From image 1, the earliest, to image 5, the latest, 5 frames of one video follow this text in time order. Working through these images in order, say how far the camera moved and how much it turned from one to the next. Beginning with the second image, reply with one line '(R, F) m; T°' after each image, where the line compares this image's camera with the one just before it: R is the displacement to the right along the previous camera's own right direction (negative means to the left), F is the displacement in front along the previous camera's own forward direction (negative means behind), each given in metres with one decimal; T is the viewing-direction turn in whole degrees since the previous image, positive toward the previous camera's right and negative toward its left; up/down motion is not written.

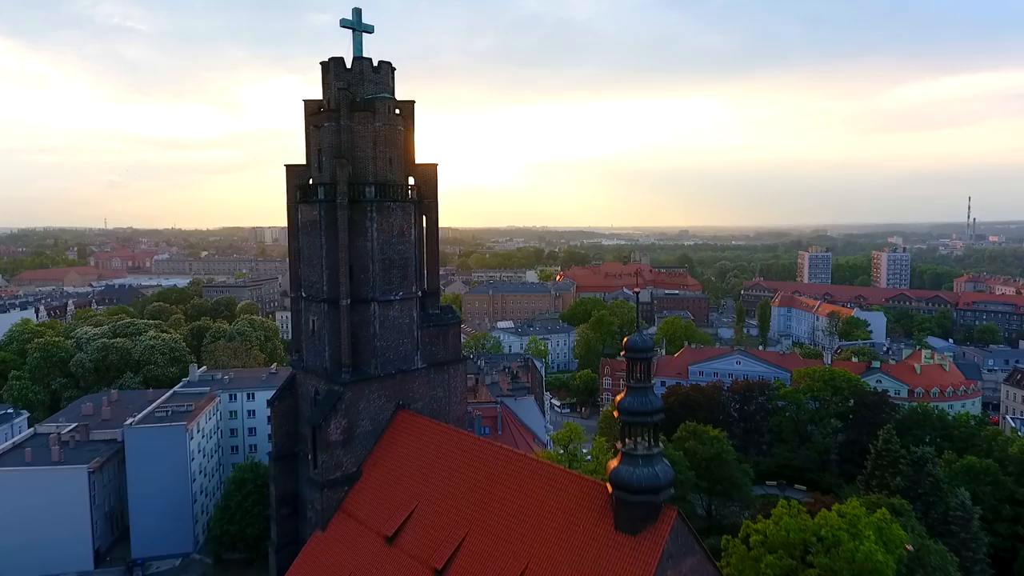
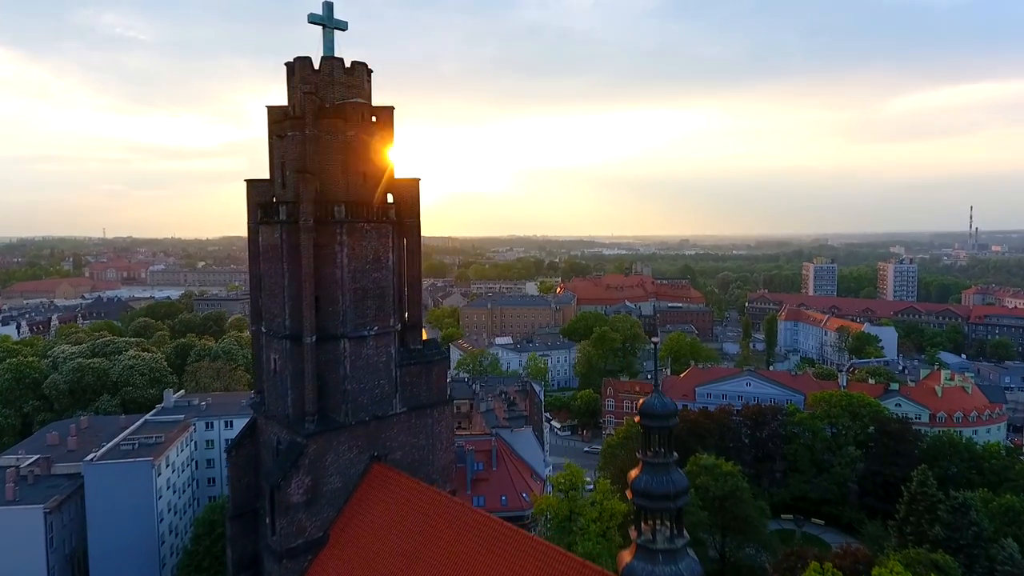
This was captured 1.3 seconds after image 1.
(+0.2, +1.9) m; 0°
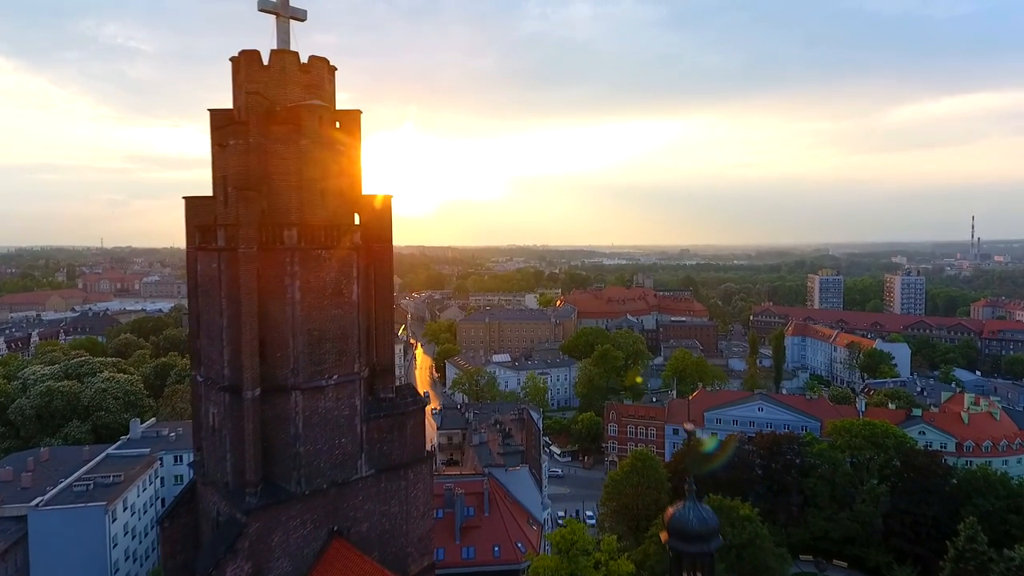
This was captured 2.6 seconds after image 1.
(+0.2, +2.1) m; 0°
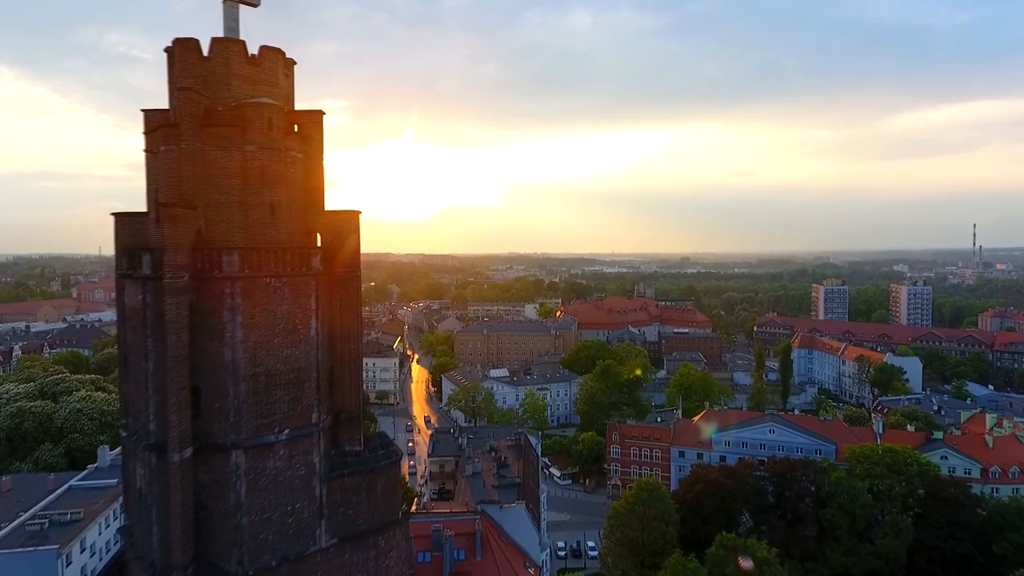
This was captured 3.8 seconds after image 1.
(+0.2, +1.8) m; 0°
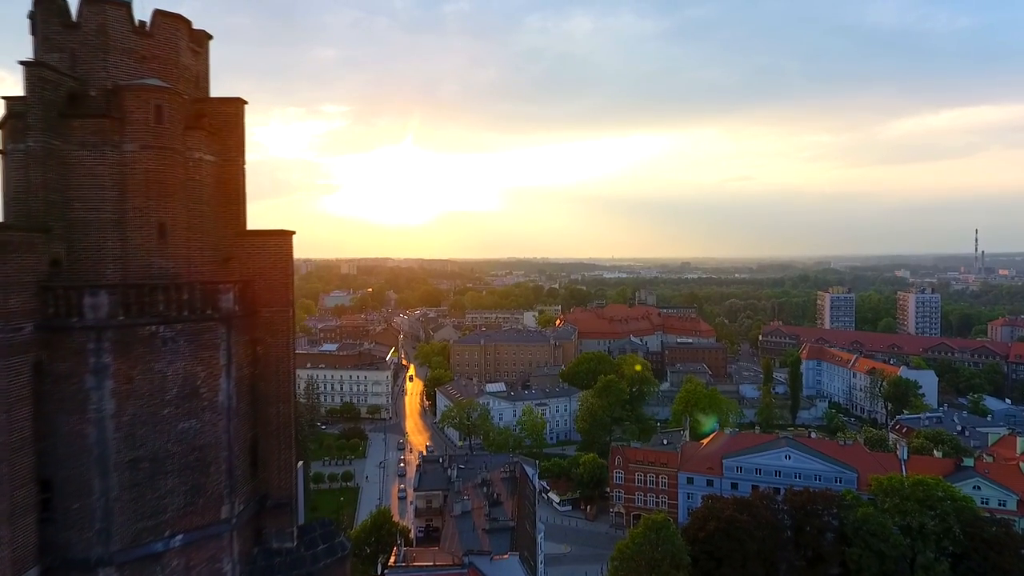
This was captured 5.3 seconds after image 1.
(+0.2, +2.3) m; 0°
